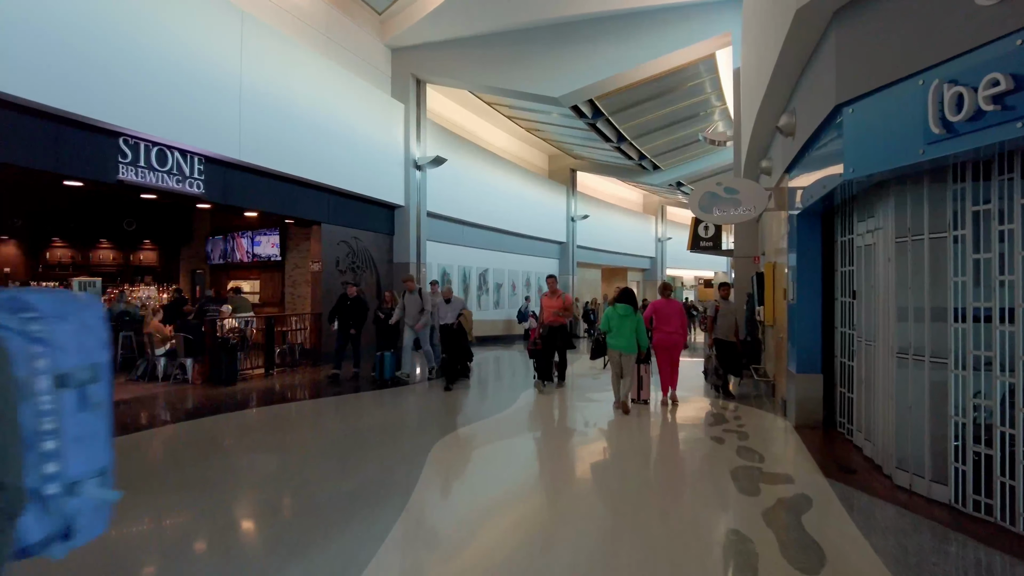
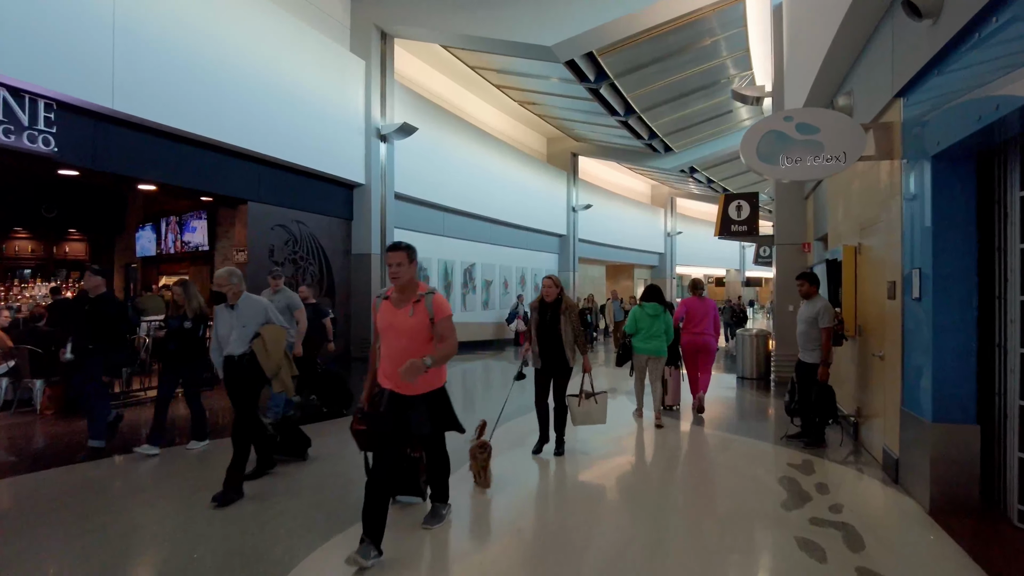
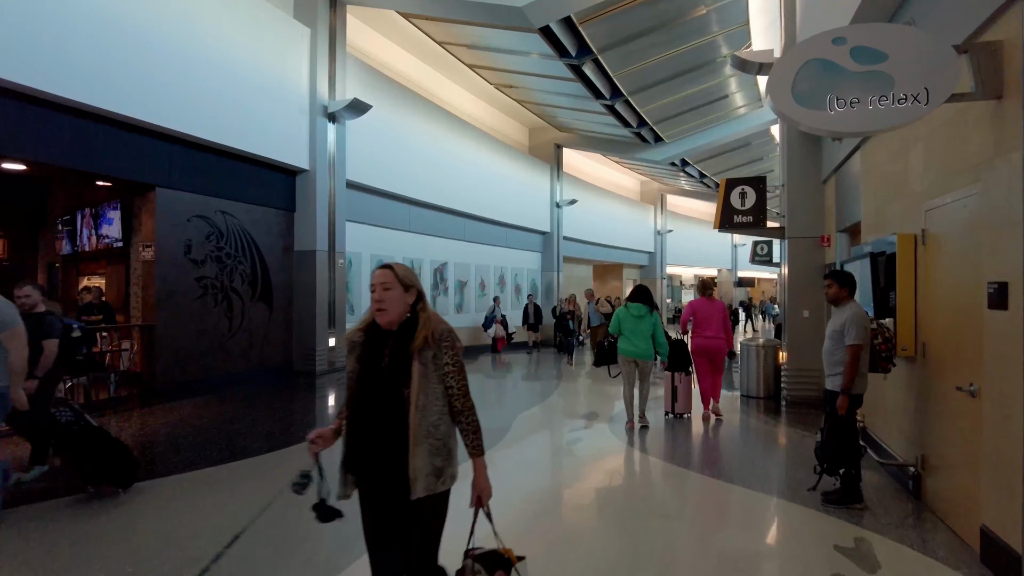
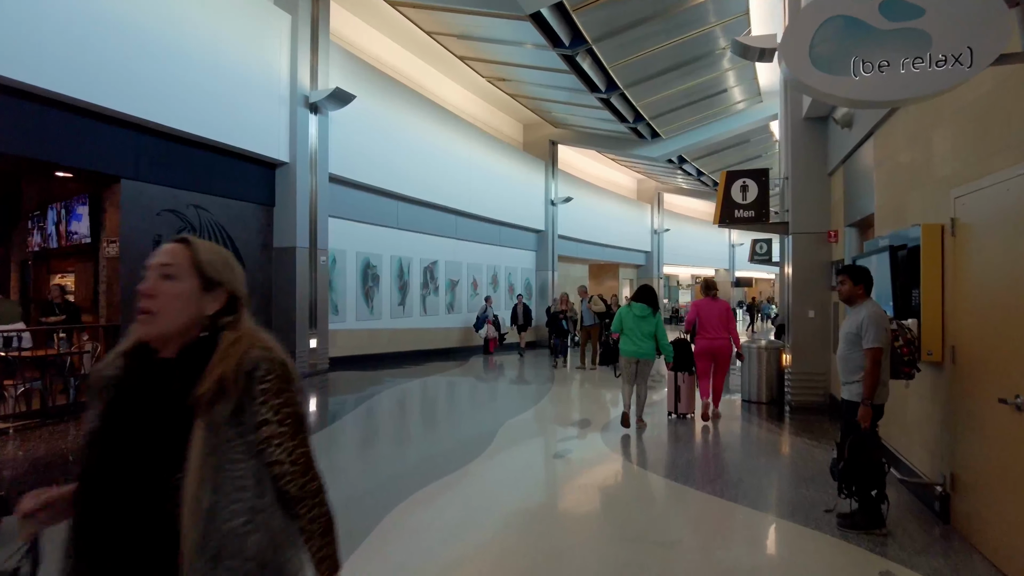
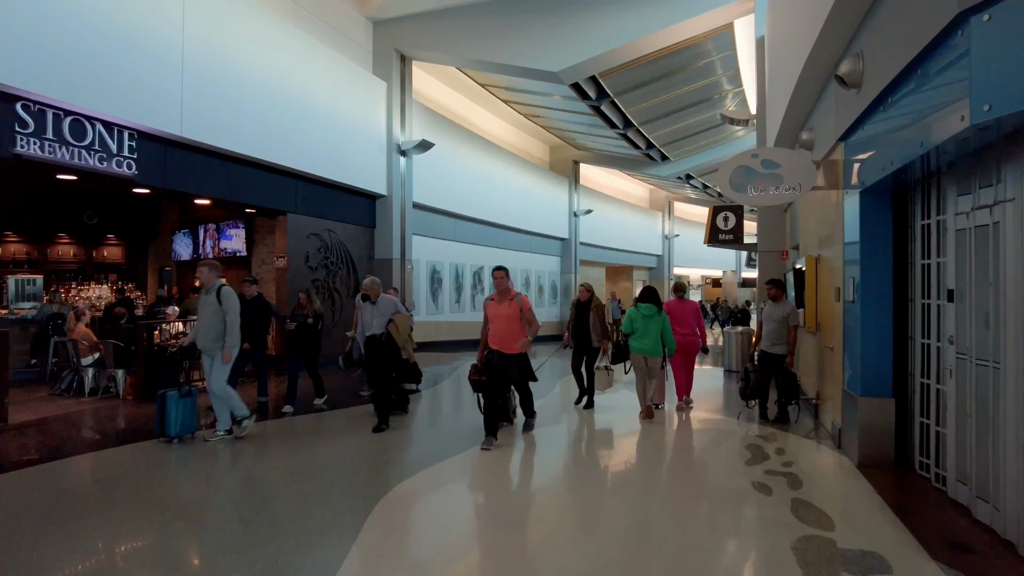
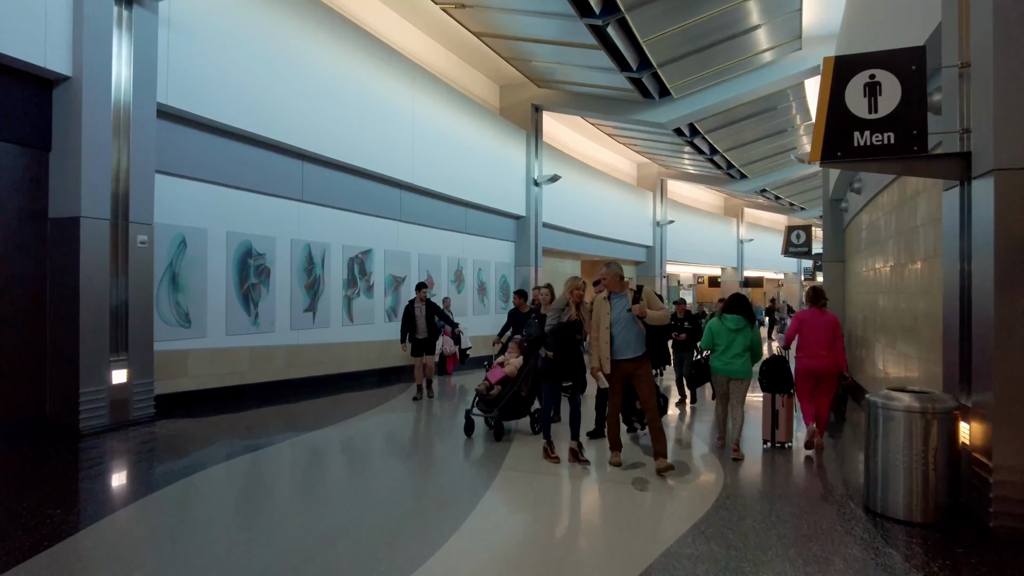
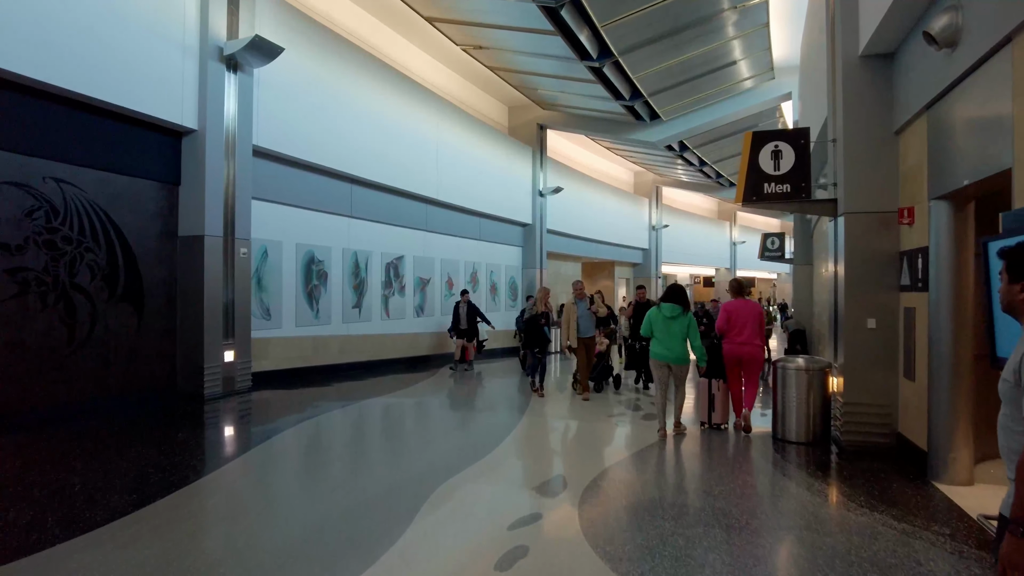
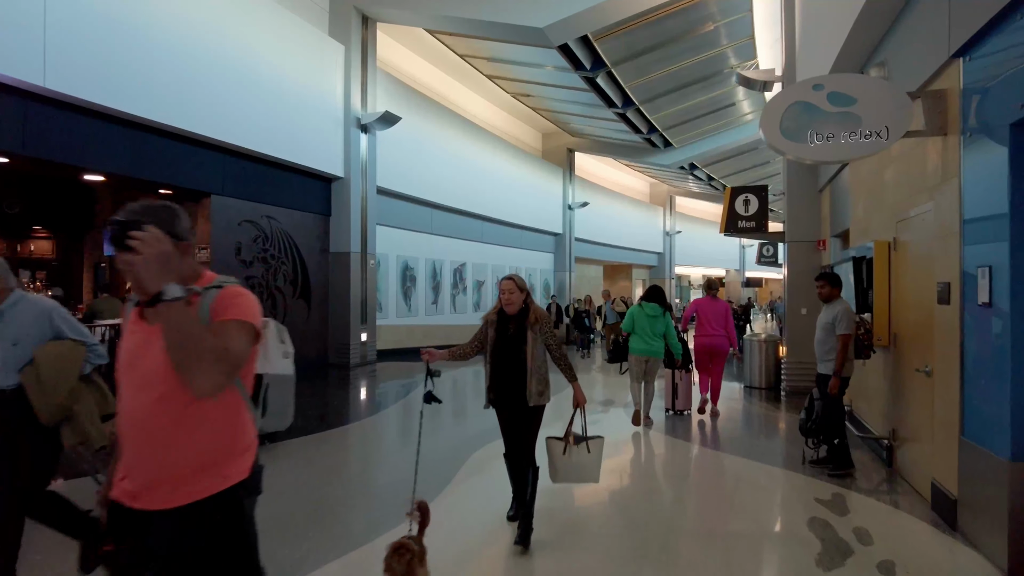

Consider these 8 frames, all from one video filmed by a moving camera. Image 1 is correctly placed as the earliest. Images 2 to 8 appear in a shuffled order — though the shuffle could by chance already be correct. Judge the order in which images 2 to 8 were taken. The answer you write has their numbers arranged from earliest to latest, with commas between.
5, 2, 8, 3, 4, 7, 6
